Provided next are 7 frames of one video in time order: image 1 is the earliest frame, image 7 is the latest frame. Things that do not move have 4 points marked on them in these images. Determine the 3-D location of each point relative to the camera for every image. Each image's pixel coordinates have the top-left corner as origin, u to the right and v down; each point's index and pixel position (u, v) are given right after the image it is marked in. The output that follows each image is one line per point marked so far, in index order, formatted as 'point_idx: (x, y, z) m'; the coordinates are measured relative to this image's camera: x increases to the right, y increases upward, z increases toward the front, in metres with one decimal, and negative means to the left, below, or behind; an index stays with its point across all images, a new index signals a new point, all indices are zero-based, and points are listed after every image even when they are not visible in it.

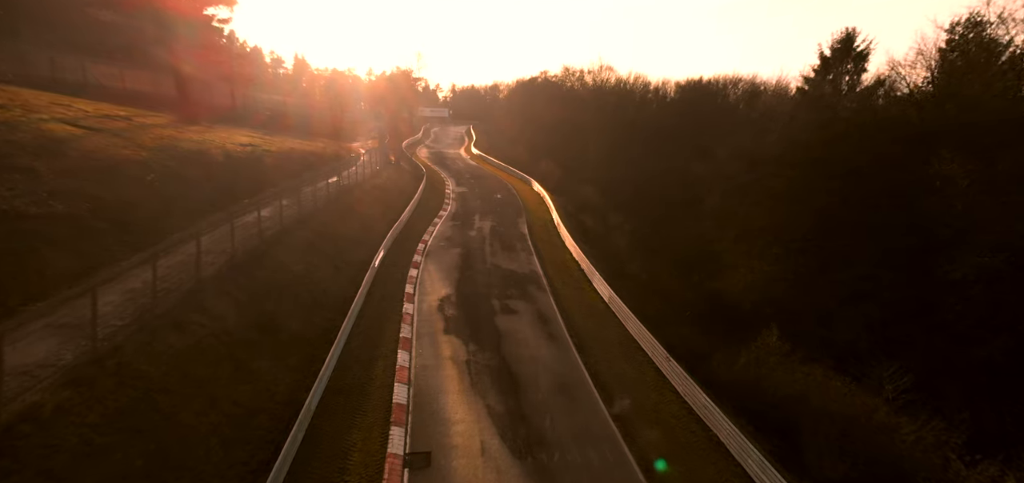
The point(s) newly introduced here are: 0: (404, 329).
0: (-3.8, -3.1, +18.9) m
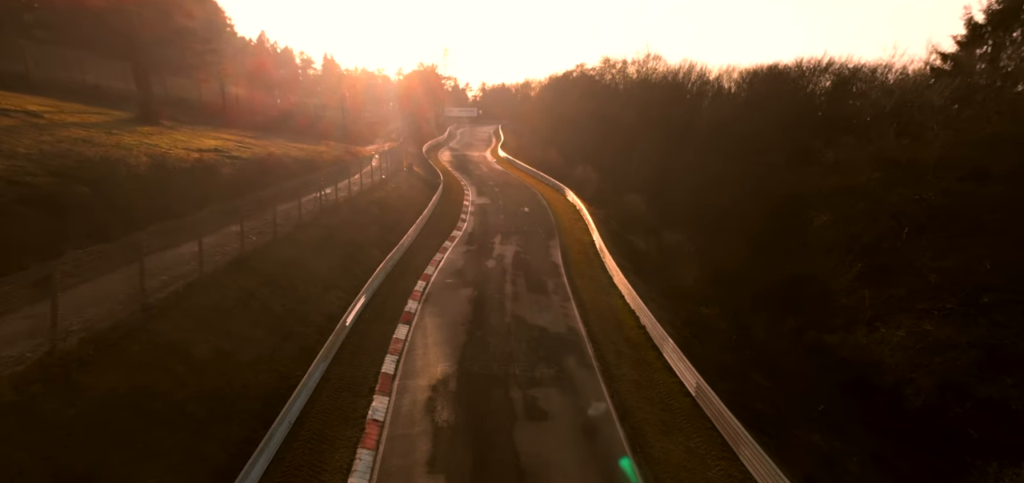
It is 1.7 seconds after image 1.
0: (-3.2, -4.6, +11.2) m
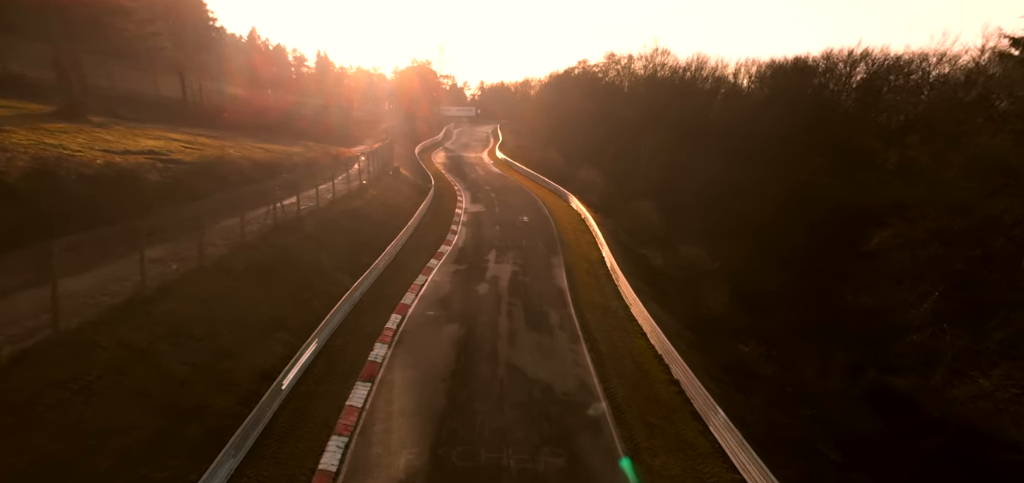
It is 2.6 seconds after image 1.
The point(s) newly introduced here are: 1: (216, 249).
0: (-3.3, -5.4, +6.7) m
1: (-9.3, -0.2, +17.0) m
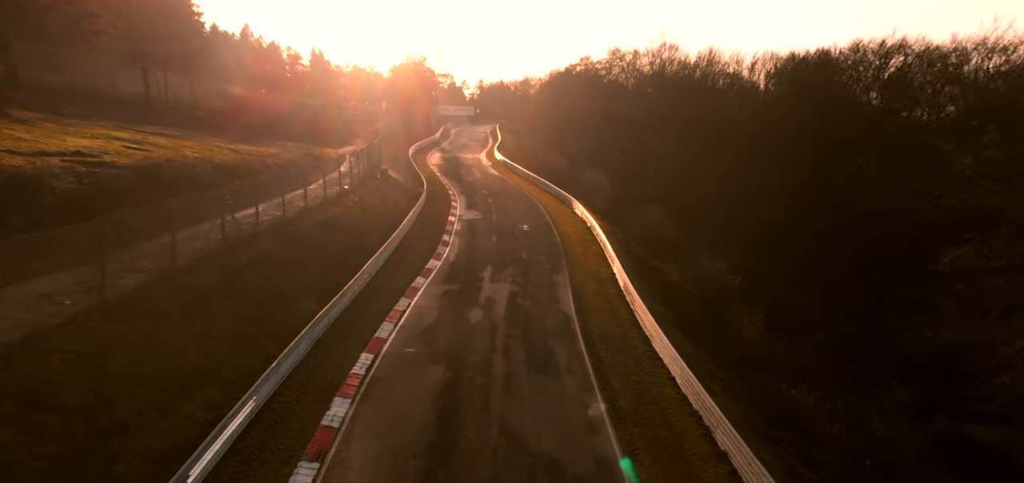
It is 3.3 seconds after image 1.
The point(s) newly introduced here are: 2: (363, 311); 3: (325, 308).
0: (-3.4, -6.0, +3.2) m
1: (-9.4, -0.9, +13.4) m
2: (-5.0, -2.3, +18.2) m
3: (-5.8, -2.0, +16.9) m
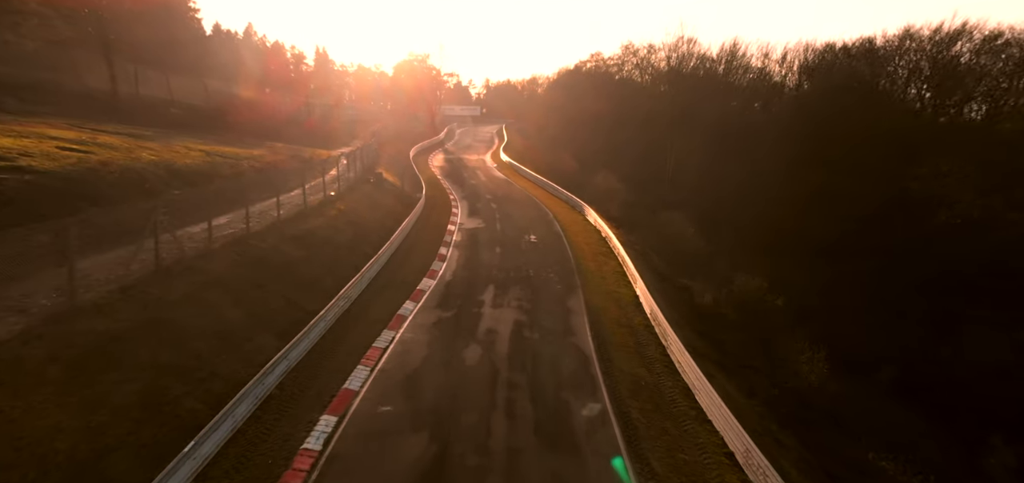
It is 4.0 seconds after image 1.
0: (-3.4, -6.6, -0.3) m
1: (-9.3, -1.5, +10.0) m
2: (-4.9, -2.9, +14.7) m
3: (-5.7, -2.7, +13.4) m
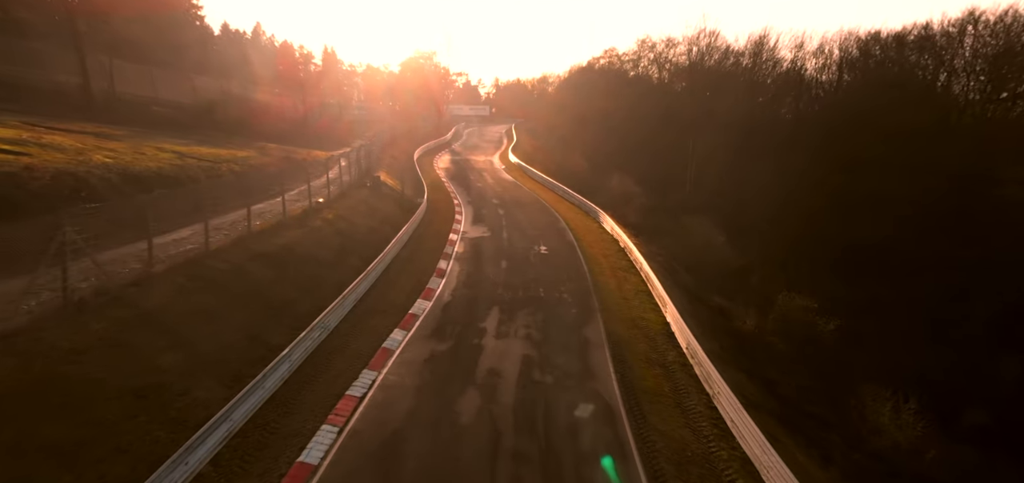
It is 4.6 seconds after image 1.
0: (-3.6, -7.2, -3.3) m
1: (-9.3, -2.0, +7.1) m
2: (-4.8, -3.5, +11.8) m
3: (-5.6, -3.2, +10.5) m
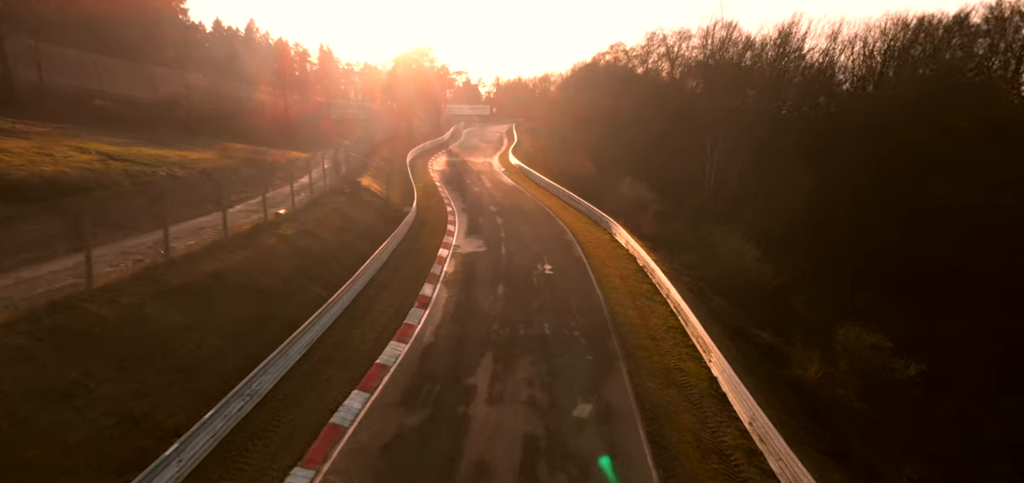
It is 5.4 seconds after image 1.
0: (-3.7, -7.9, -7.7) m
1: (-9.3, -2.8, +2.8) m
2: (-4.8, -4.2, +7.4) m
3: (-5.7, -3.9, +6.2) m
